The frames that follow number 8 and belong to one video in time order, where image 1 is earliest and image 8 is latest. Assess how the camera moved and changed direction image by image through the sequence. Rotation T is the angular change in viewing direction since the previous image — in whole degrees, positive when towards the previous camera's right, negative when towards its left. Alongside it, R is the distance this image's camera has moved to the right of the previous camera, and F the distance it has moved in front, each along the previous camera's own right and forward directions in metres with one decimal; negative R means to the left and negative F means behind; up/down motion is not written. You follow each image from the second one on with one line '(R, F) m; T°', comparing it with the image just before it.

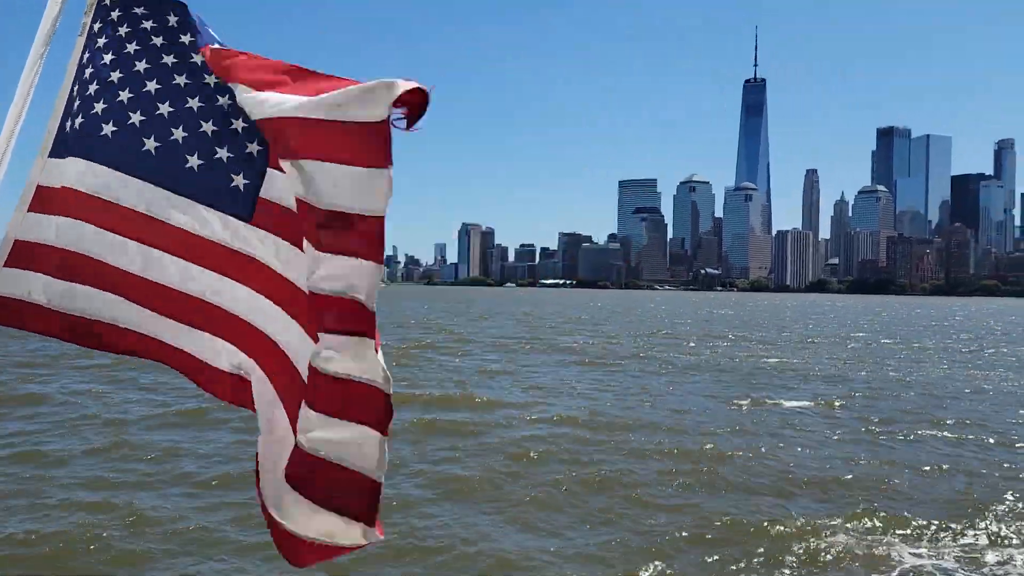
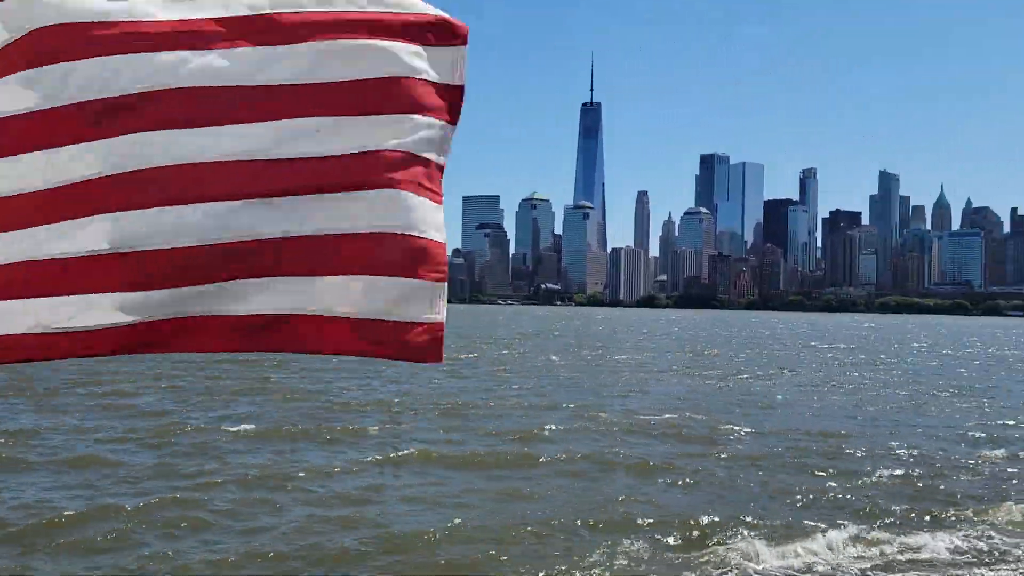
(-1.0, -0.7) m; +11°
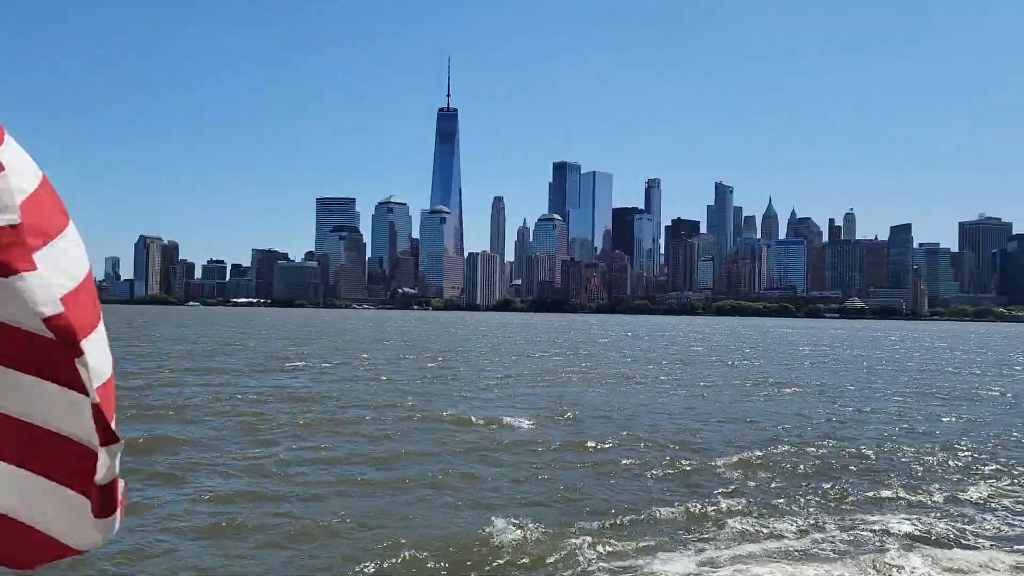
(-1.1, -0.5) m; +11°
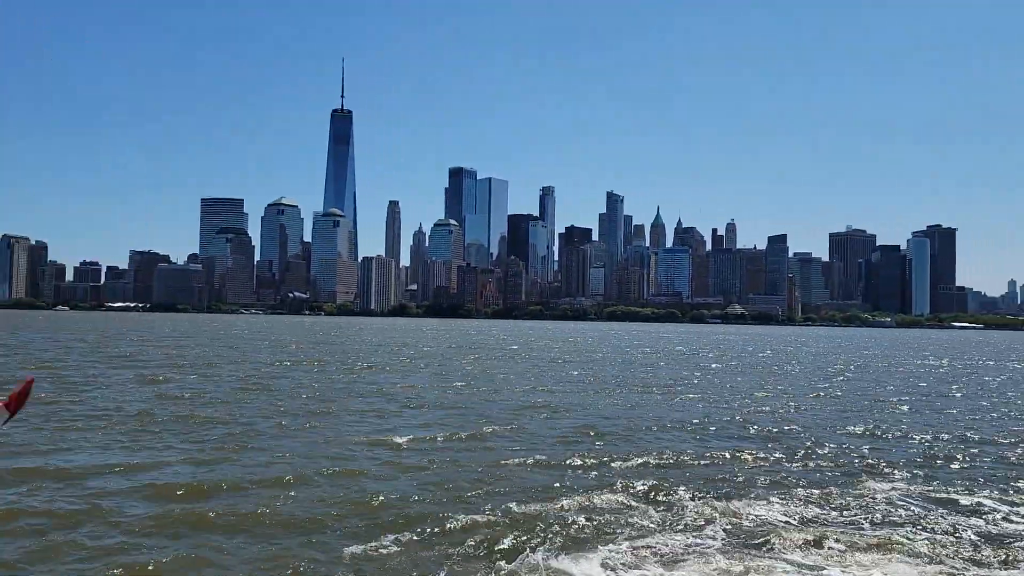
(-1.4, 0.0) m; +8°
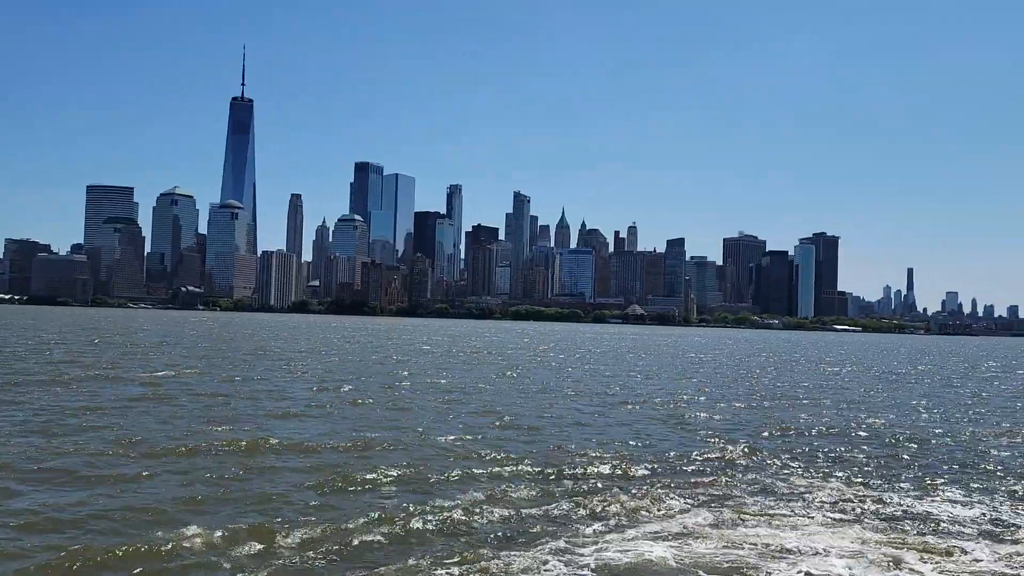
(-1.3, +0.2) m; +8°
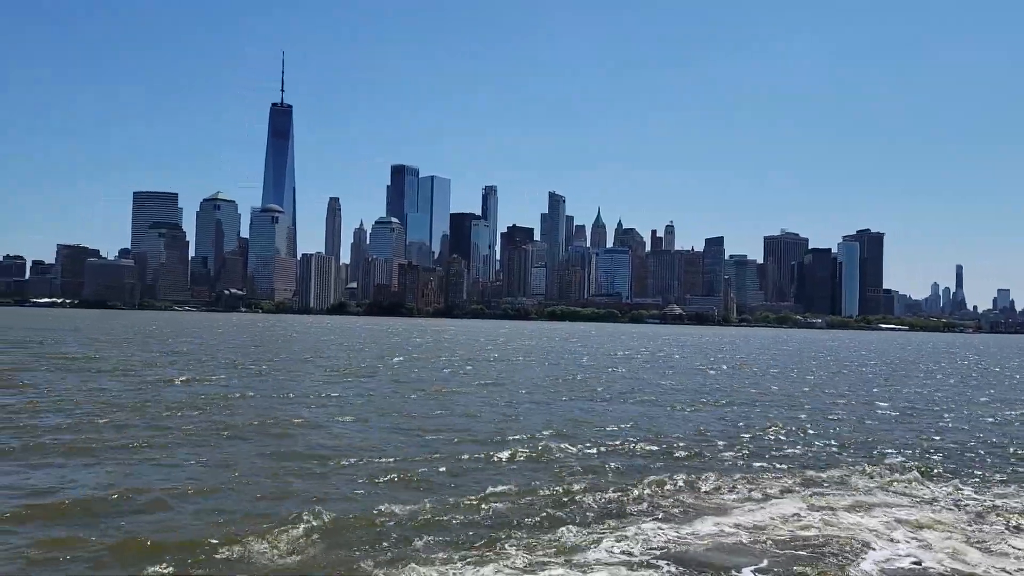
(+0.9, -0.1) m; -3°
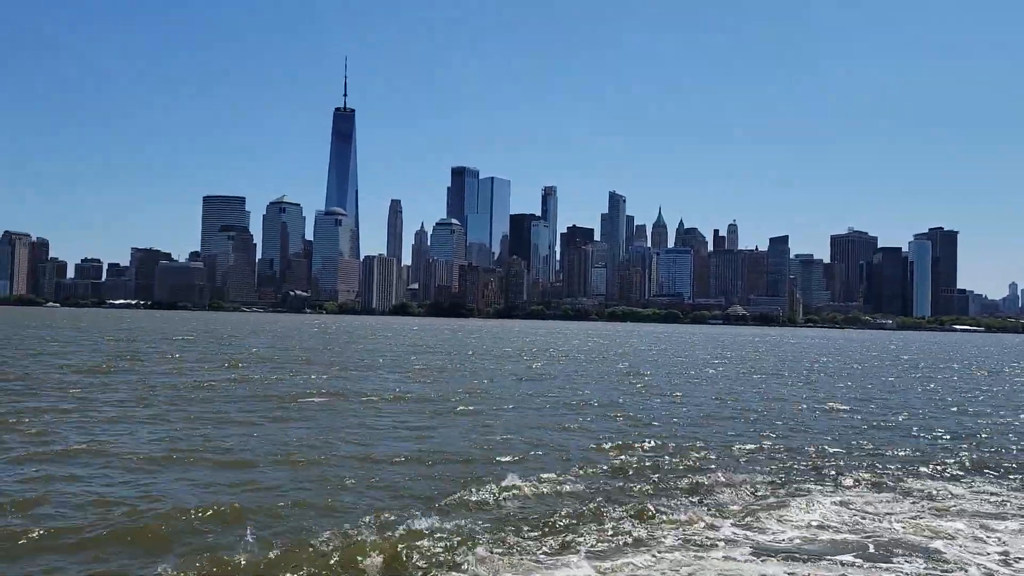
(+0.3, 0.0) m; -4°
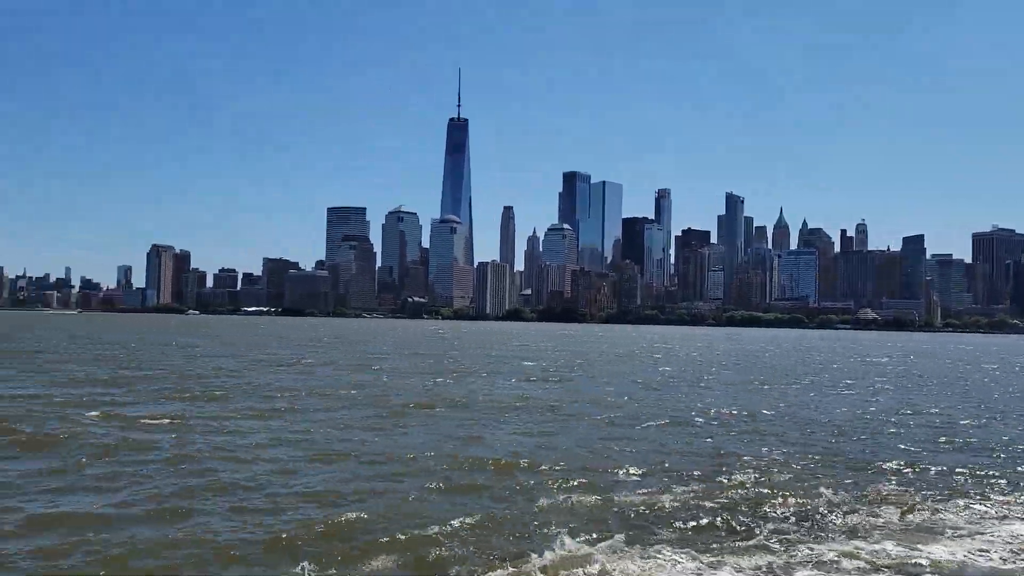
(+1.7, +0.3) m; -9°
